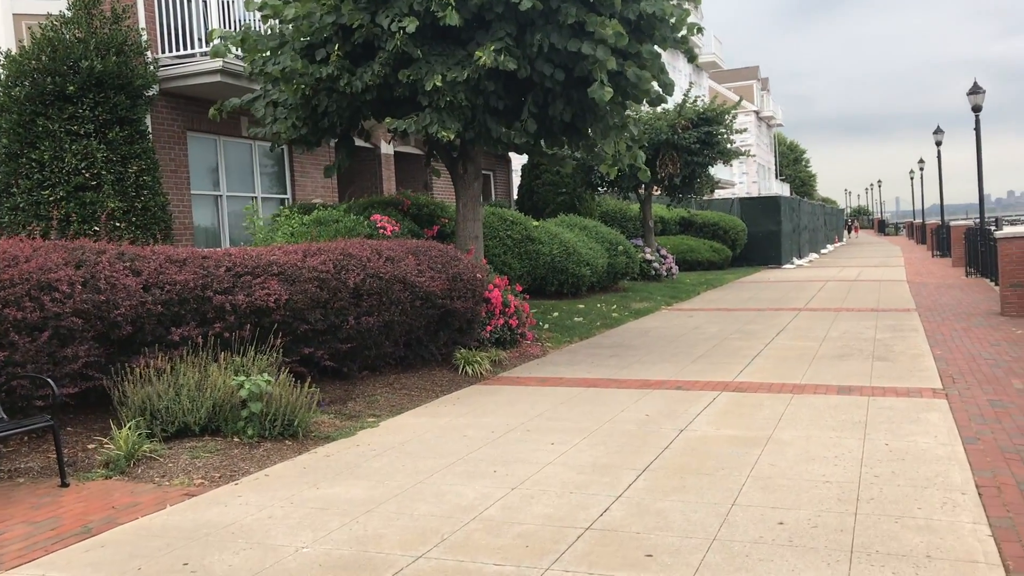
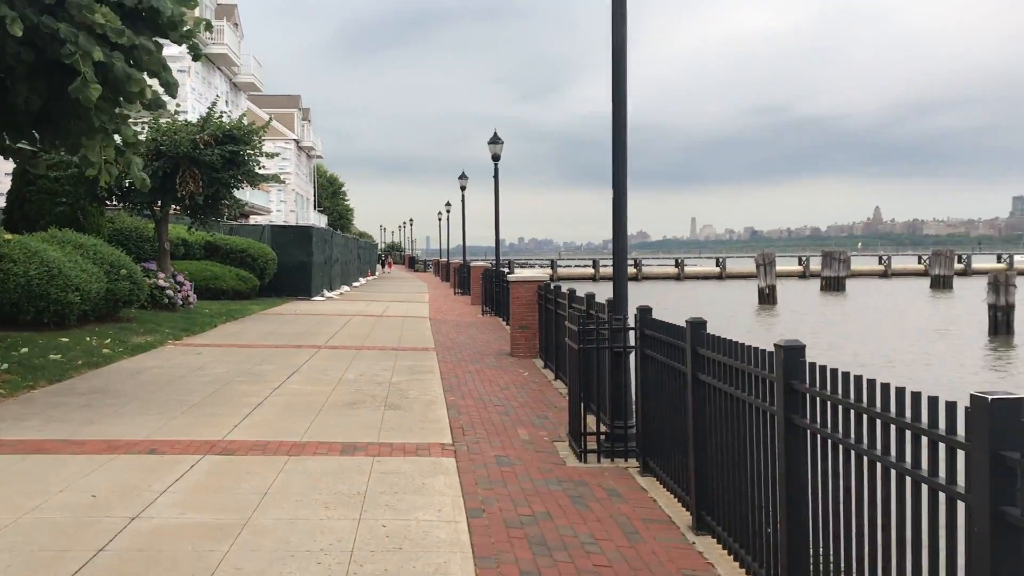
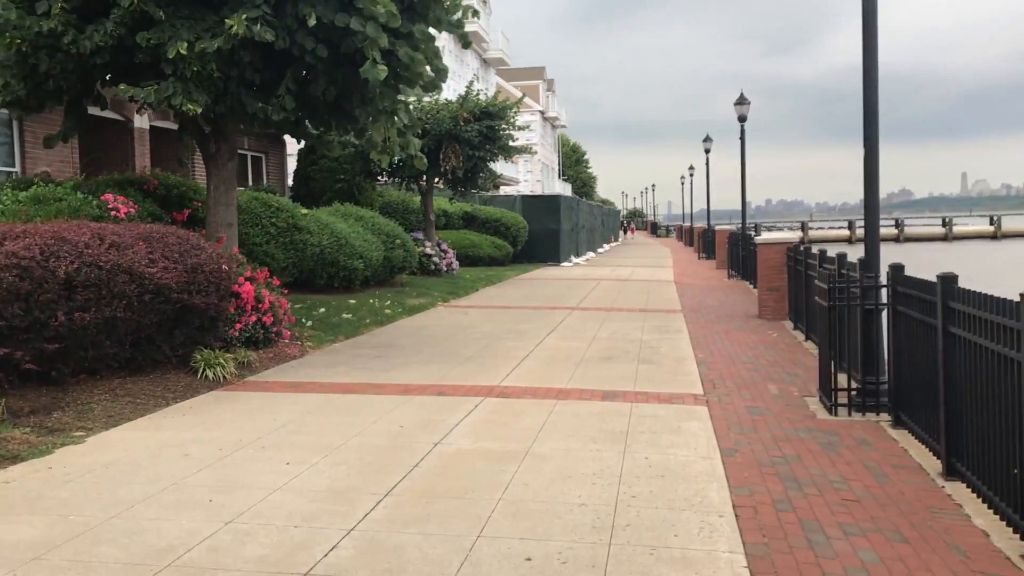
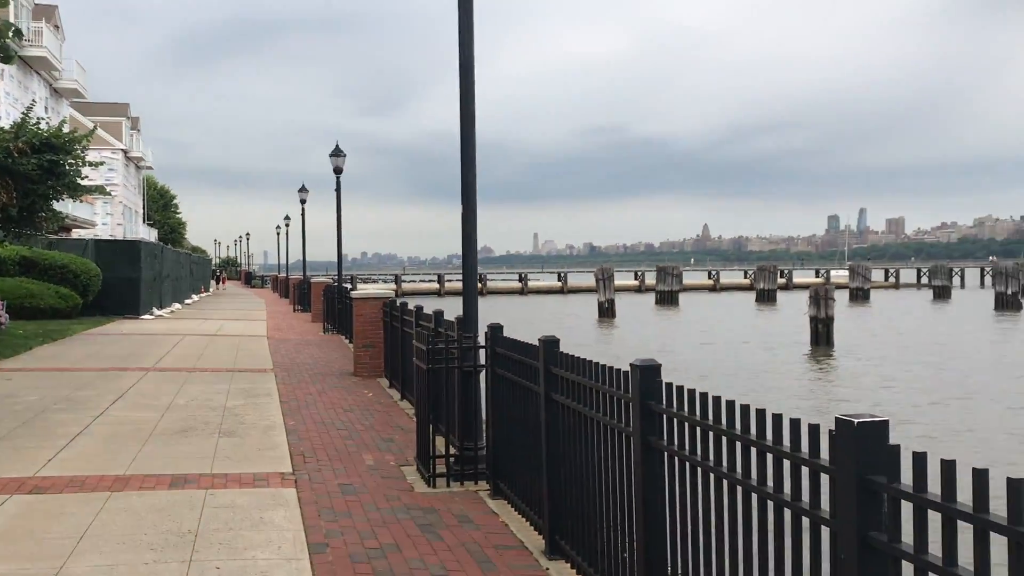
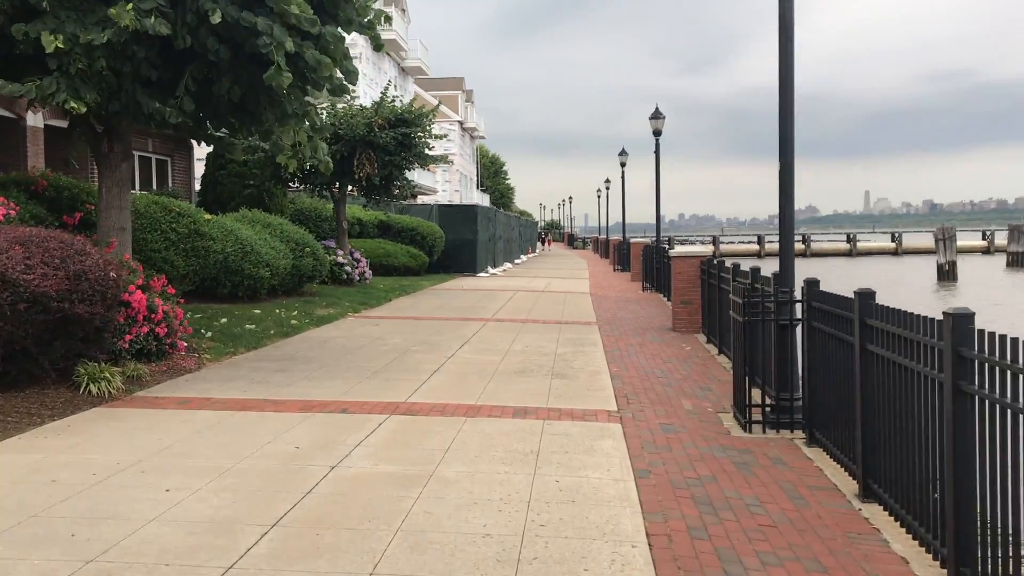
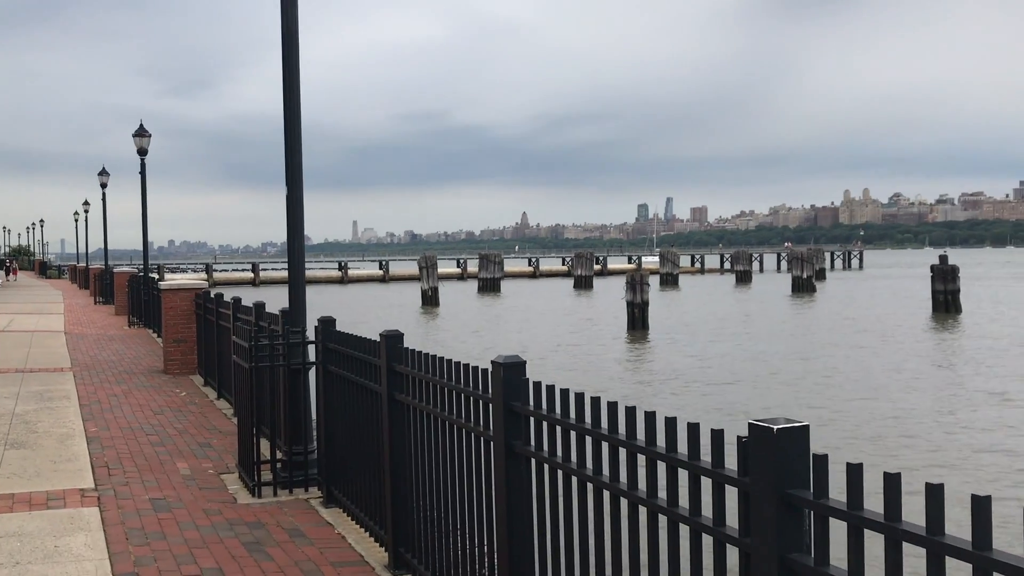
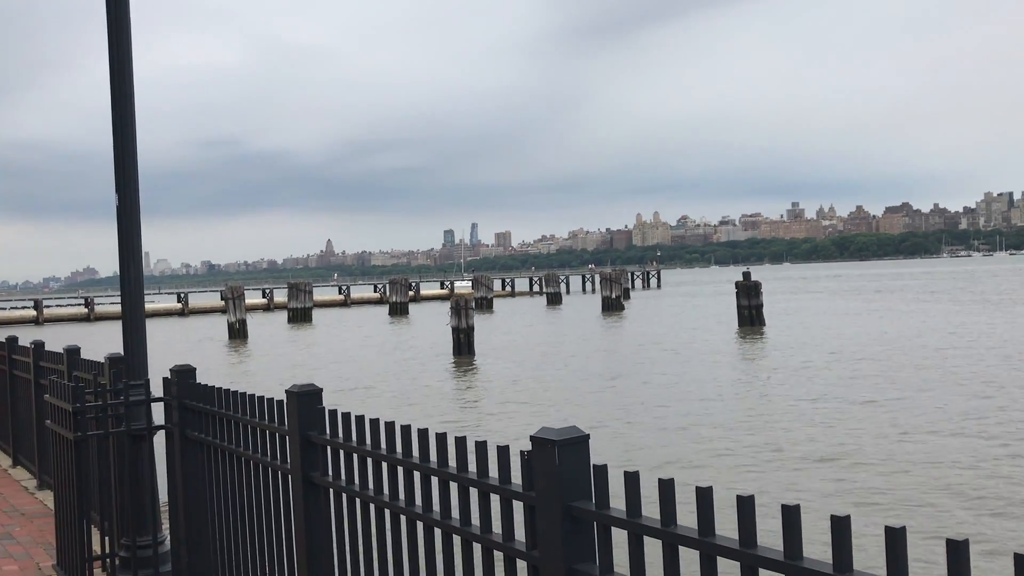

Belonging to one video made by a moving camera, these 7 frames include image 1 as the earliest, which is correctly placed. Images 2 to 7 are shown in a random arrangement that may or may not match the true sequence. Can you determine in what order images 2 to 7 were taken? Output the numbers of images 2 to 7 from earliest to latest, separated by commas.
3, 5, 2, 4, 6, 7
